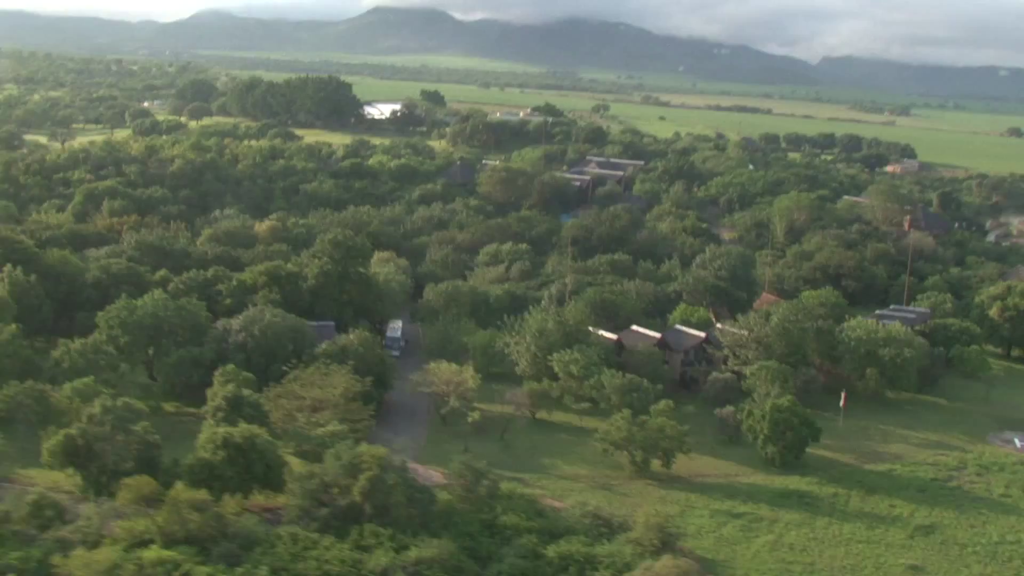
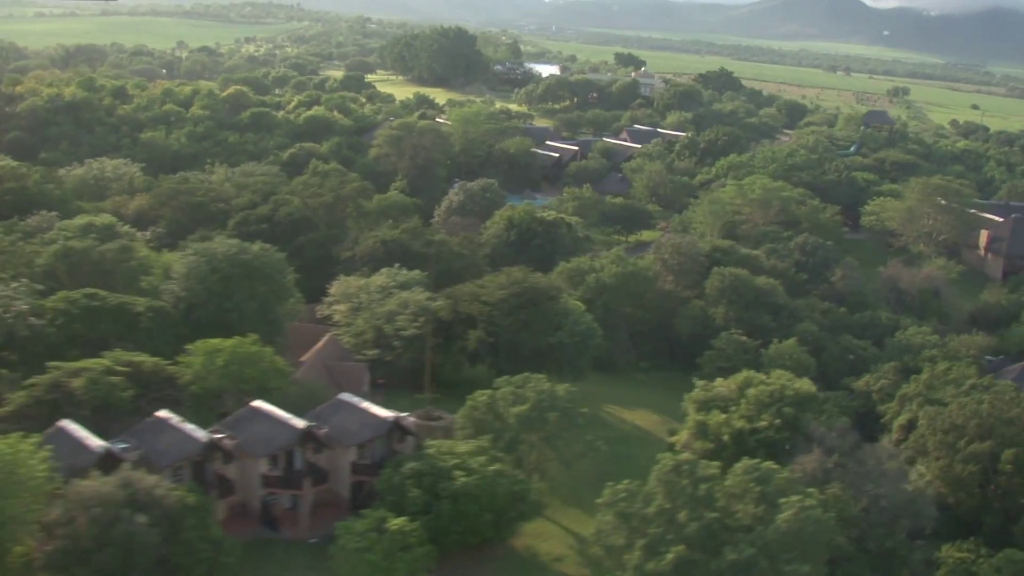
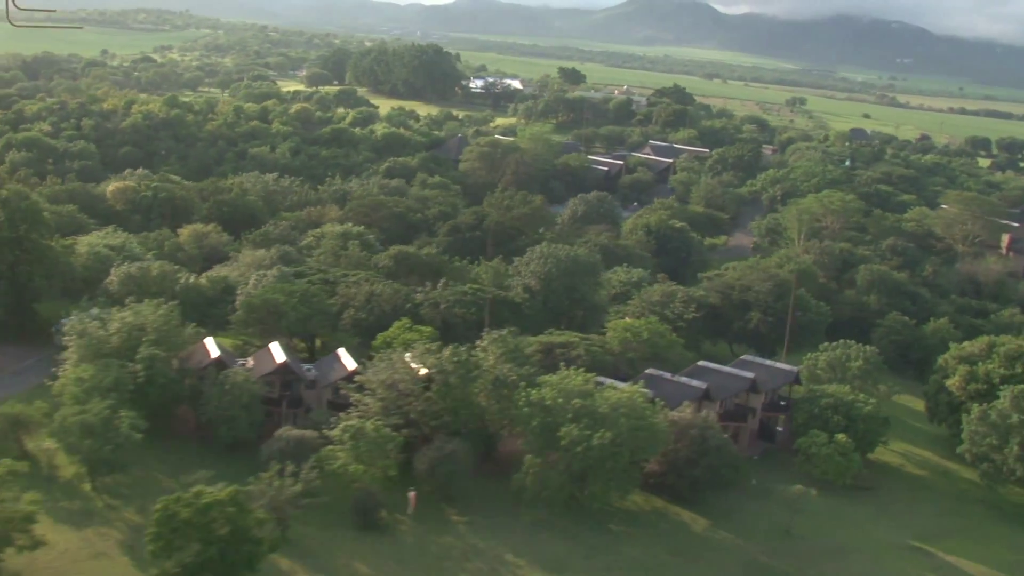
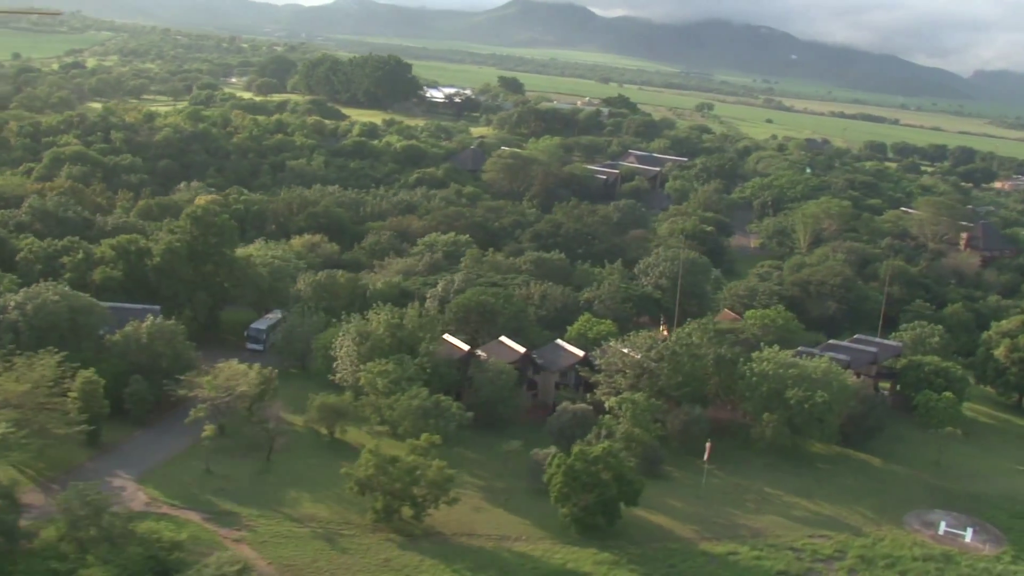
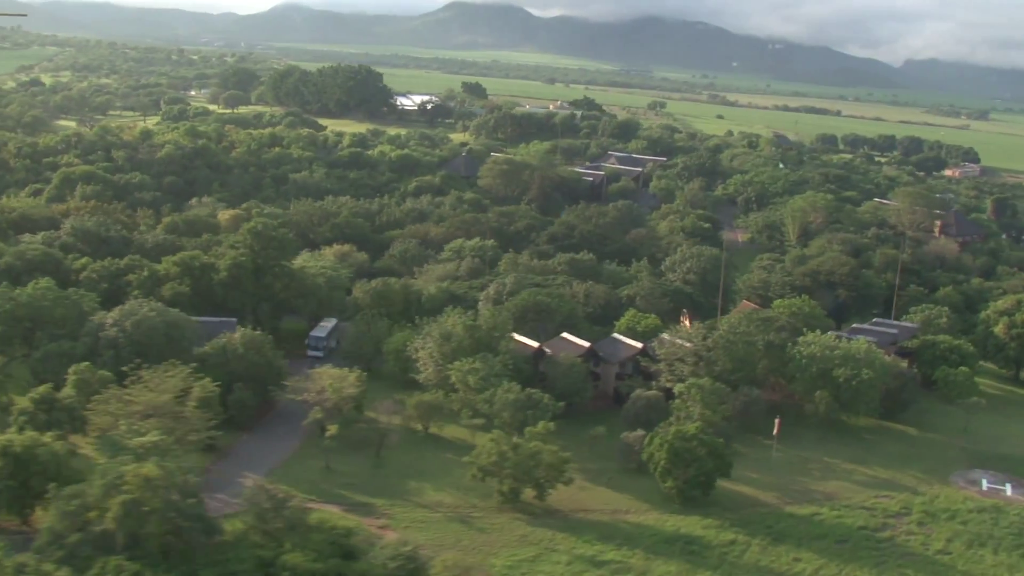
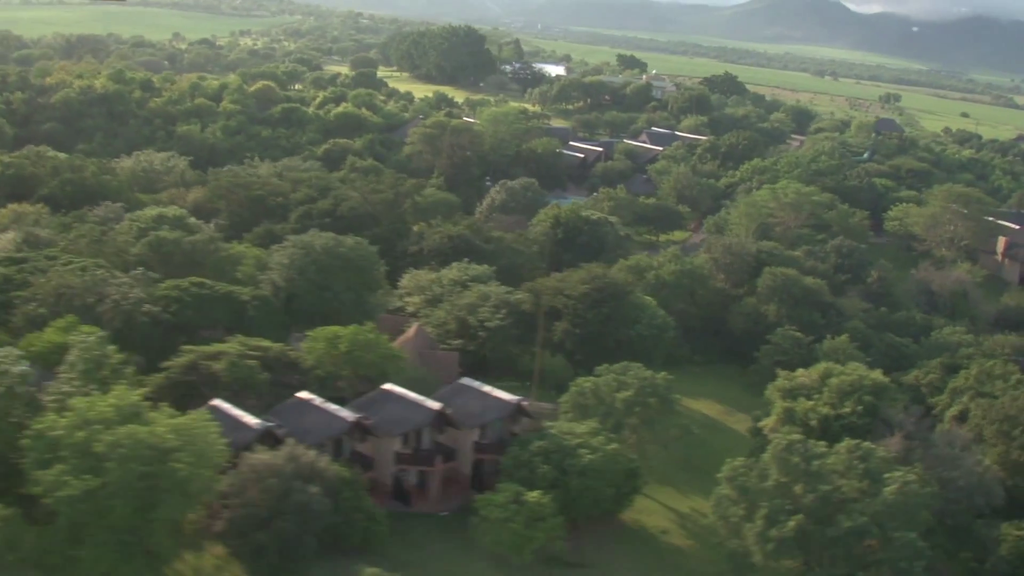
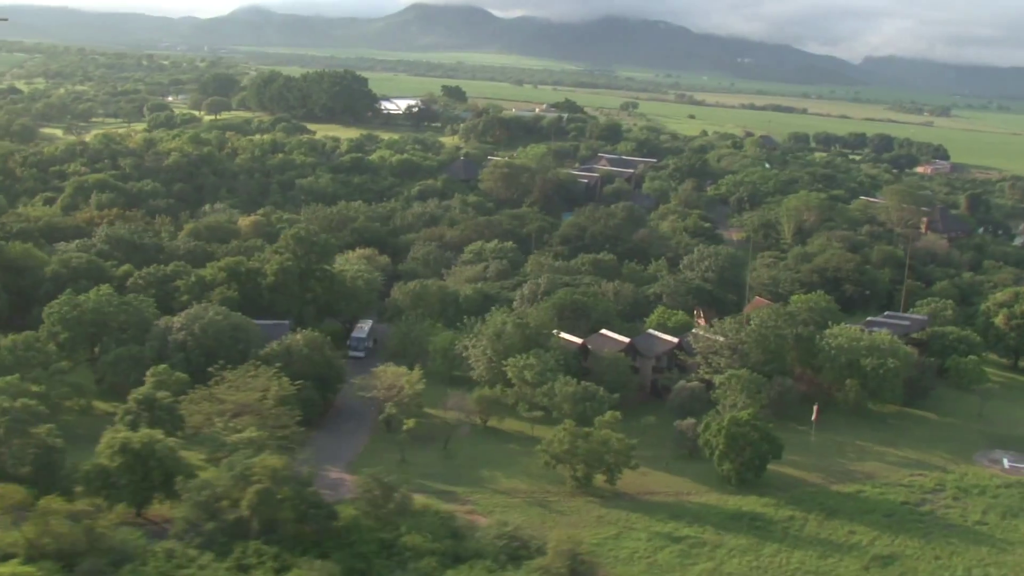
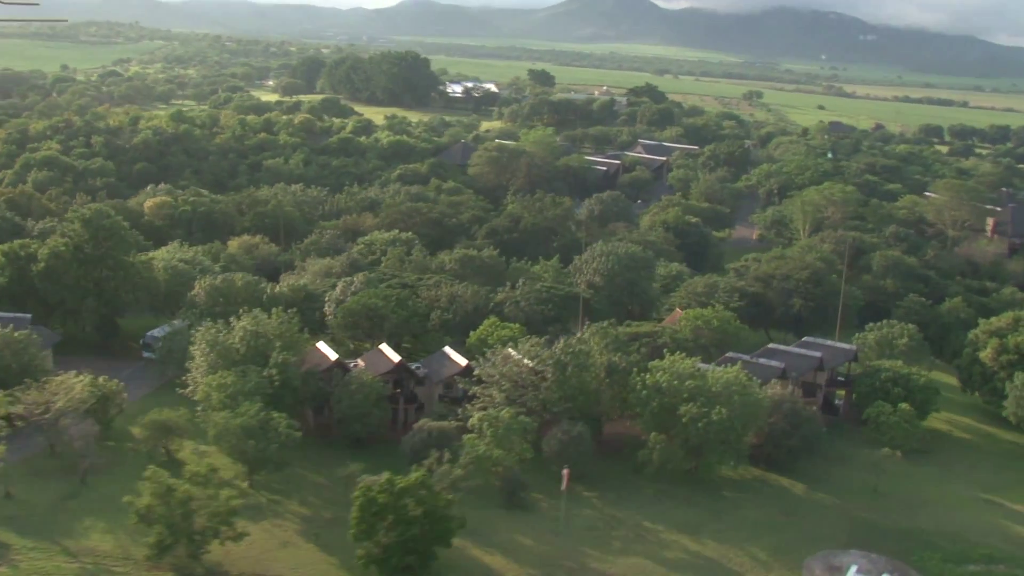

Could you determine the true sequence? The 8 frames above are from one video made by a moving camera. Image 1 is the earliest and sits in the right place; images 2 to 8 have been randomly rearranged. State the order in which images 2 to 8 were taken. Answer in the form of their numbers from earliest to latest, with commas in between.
7, 5, 4, 8, 3, 6, 2
